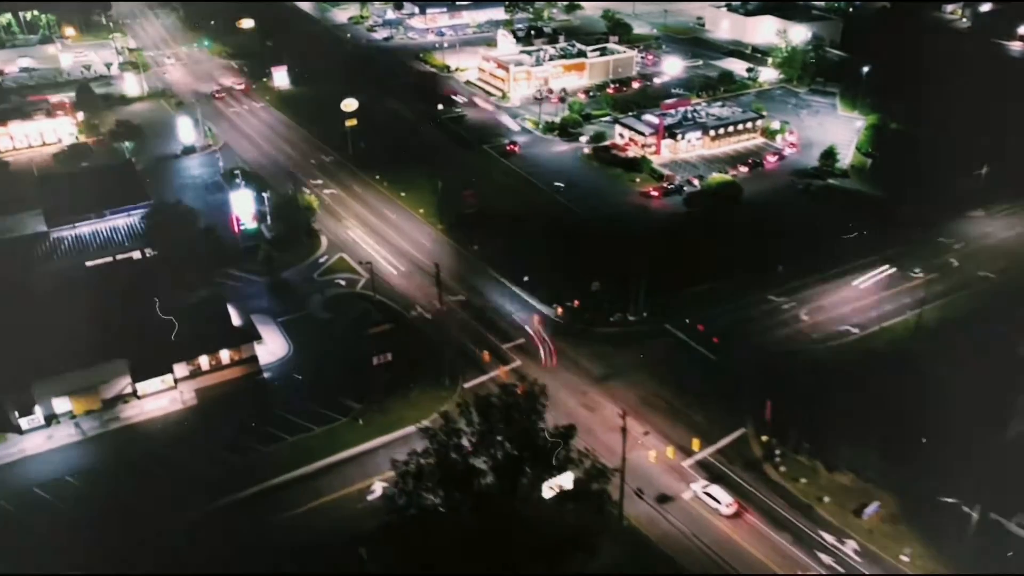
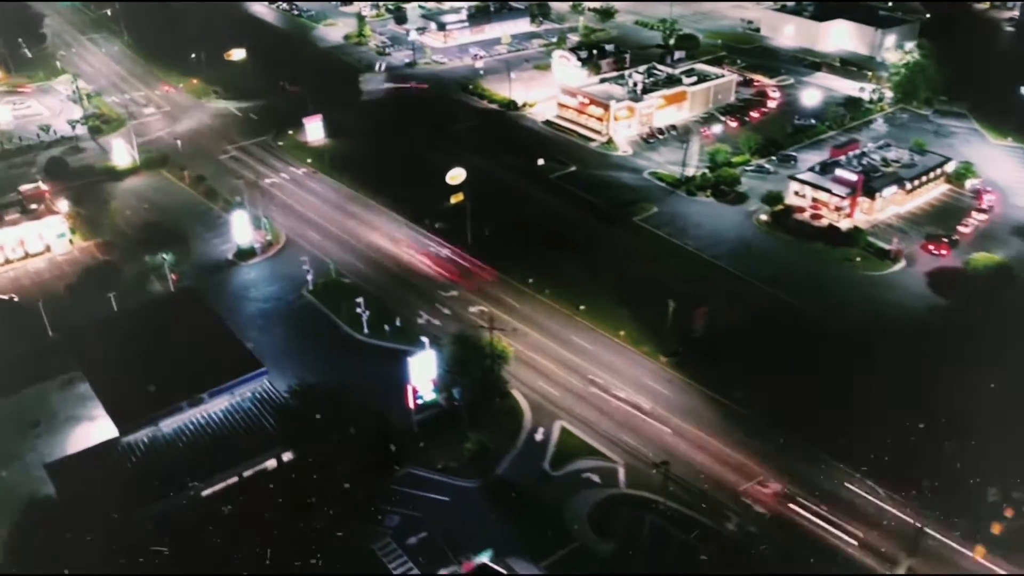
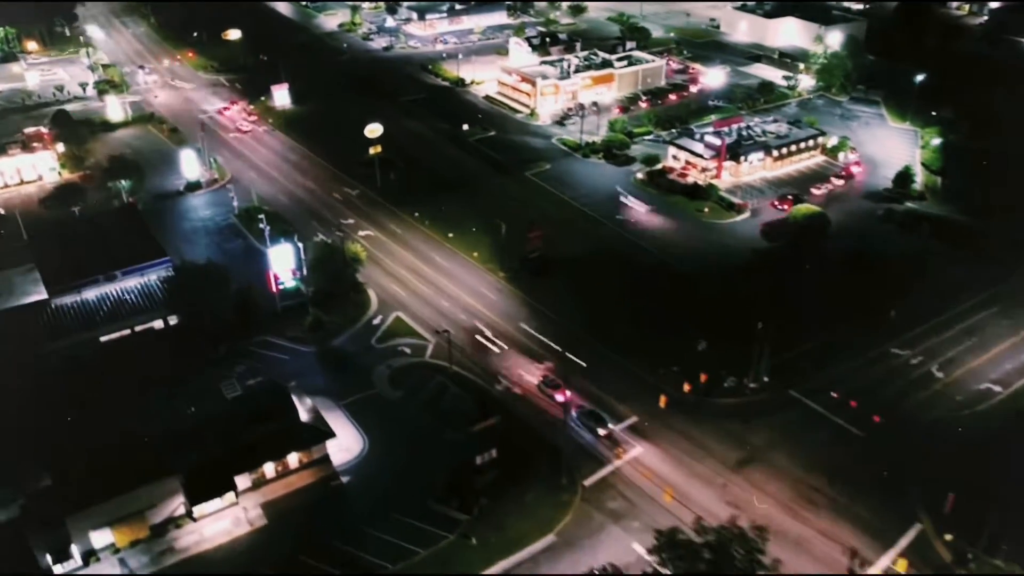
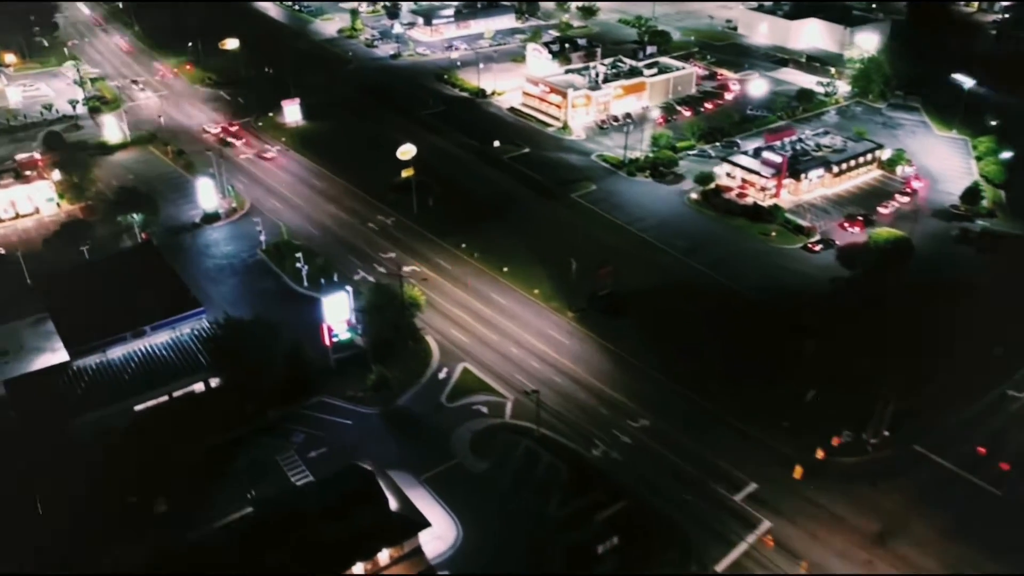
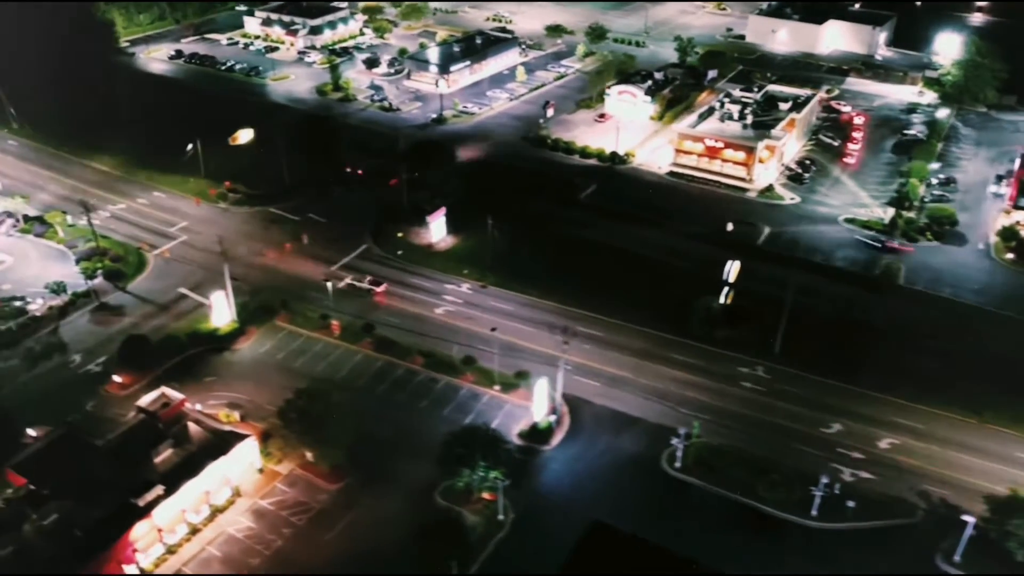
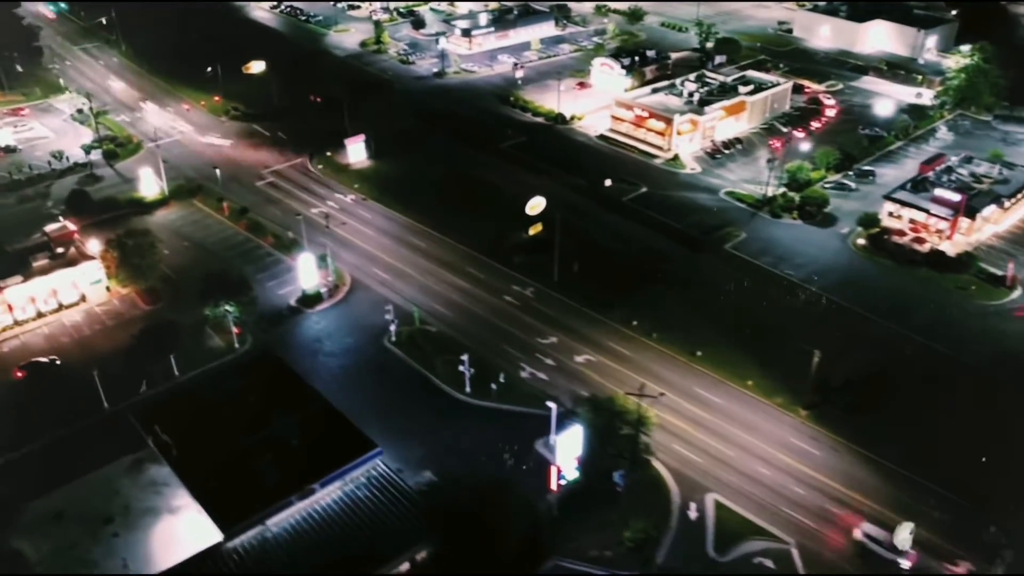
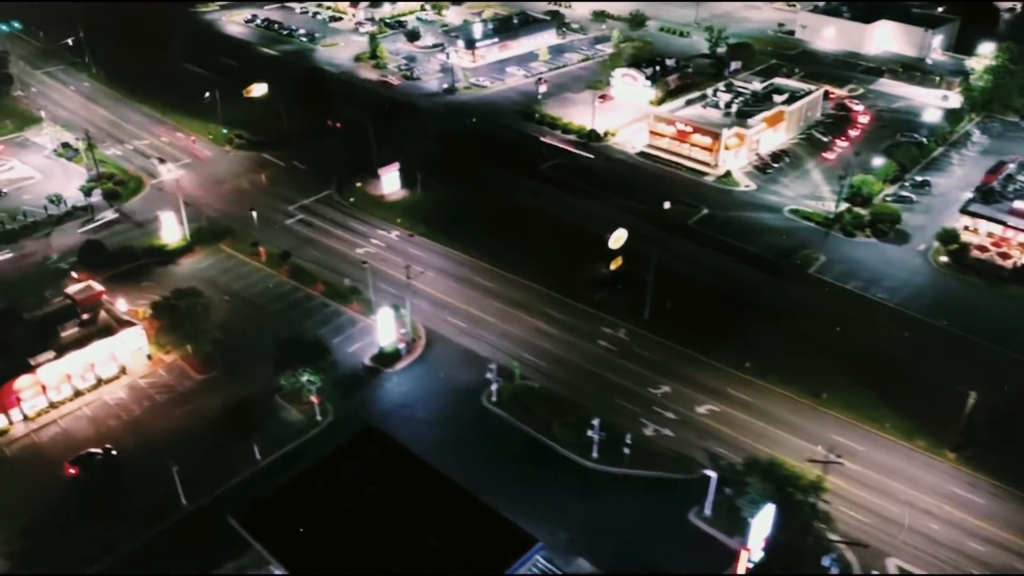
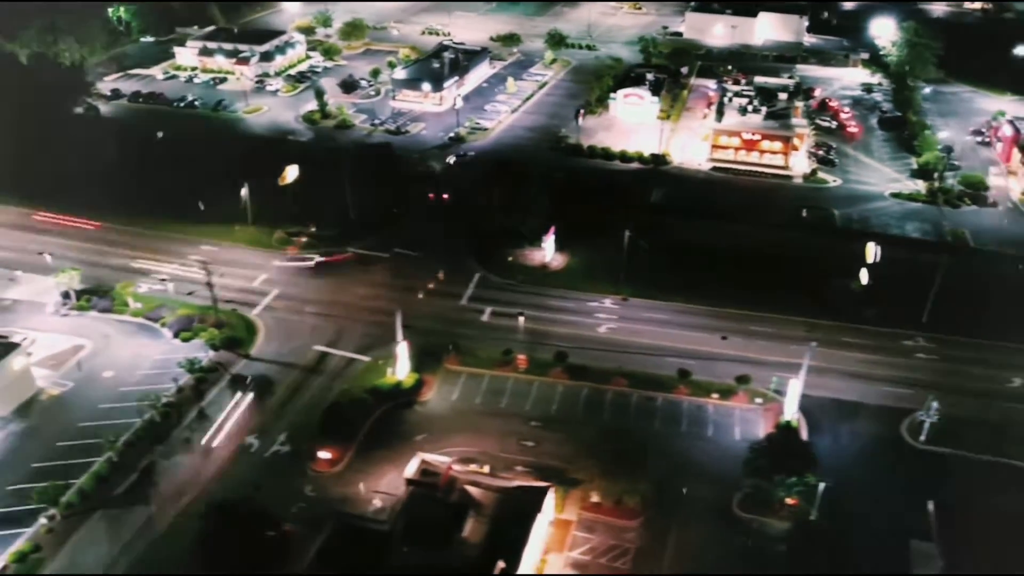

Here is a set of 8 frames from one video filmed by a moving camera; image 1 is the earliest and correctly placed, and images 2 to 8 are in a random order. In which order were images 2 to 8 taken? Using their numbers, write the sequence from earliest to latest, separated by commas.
3, 4, 2, 6, 7, 5, 8
